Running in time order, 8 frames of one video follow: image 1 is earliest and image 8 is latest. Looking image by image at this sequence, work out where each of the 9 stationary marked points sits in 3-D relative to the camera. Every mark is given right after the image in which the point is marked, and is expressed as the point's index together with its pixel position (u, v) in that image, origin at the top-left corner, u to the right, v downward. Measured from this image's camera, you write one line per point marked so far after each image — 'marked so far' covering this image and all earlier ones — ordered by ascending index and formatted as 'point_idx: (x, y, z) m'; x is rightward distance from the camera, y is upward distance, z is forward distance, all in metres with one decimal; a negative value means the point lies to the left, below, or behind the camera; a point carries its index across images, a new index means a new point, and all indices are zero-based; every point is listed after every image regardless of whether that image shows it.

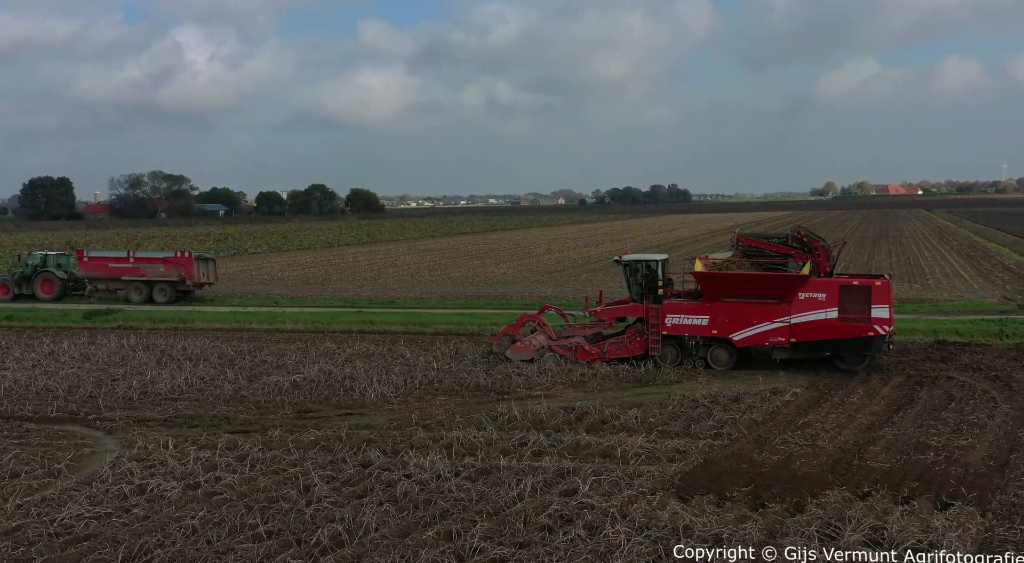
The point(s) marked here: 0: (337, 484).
0: (-1.5, -1.8, +8.5) m
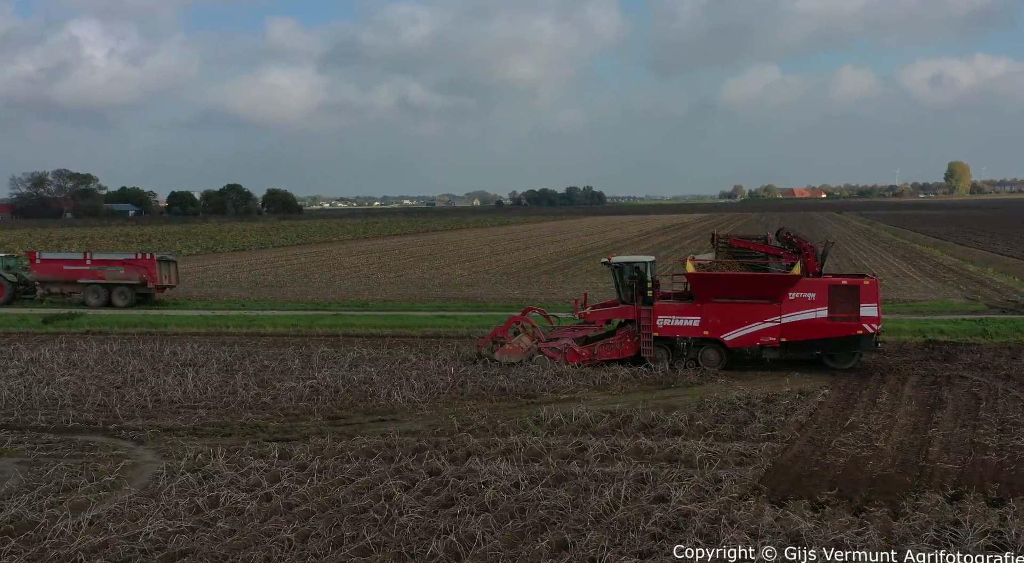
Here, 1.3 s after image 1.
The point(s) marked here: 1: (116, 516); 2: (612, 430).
0: (-0.7, -1.8, +8.2) m
1: (-3.1, -1.9, +7.7) m
2: (+1.2, -1.8, +11.2) m
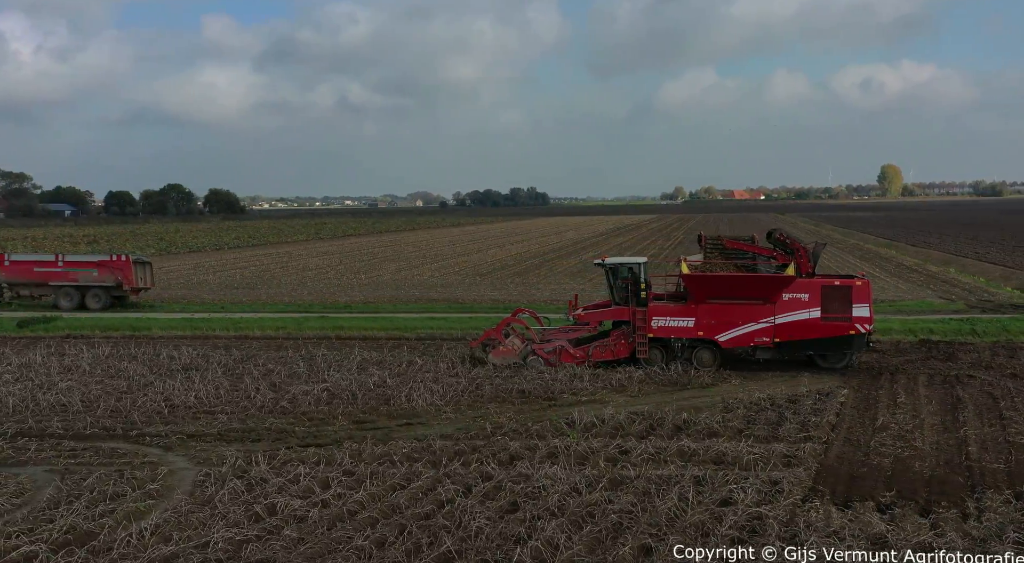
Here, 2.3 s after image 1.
0: (-0.2, -1.8, +8.1) m
1: (-2.6, -2.0, +7.5) m
2: (+1.6, -1.8, +11.1) m
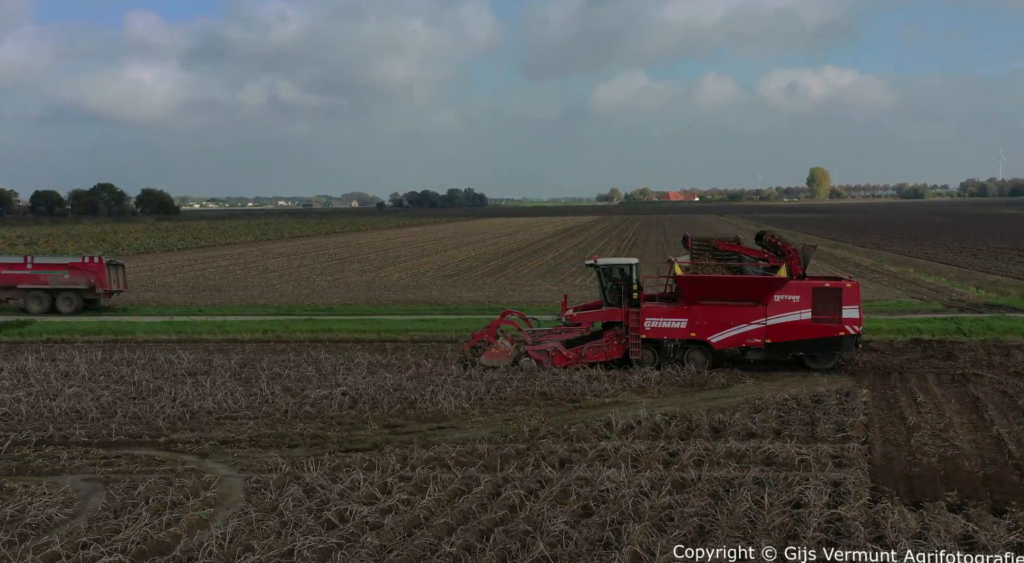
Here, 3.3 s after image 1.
0: (+0.4, -1.9, +8.1) m
1: (-2.0, -2.0, +7.3) m
2: (+2.1, -1.8, +11.2) m
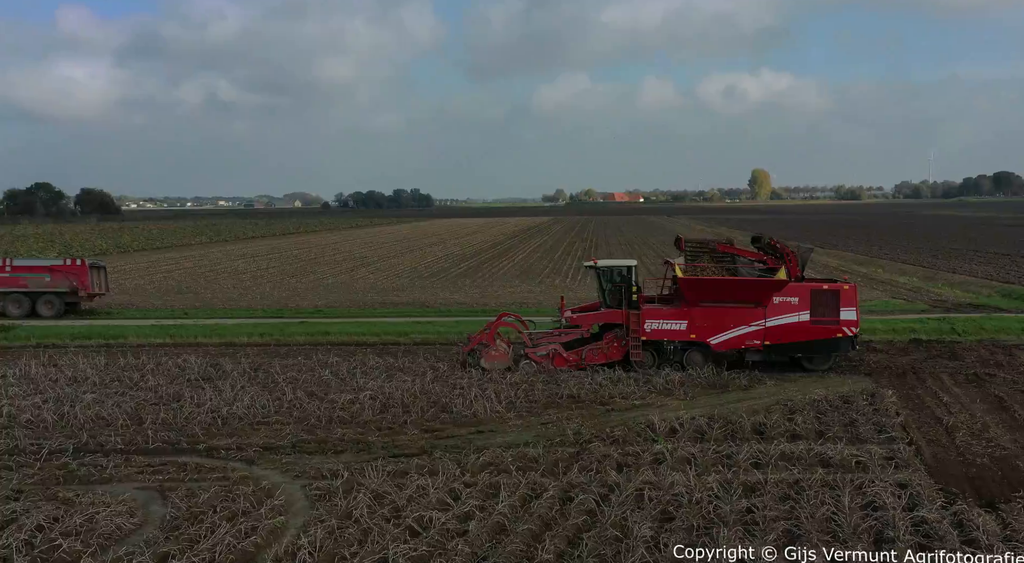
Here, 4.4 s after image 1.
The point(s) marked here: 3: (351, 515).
0: (+1.0, -1.9, +8.1) m
1: (-1.3, -2.0, +7.3) m
2: (+2.6, -1.8, +11.2) m
3: (-1.4, -2.0, +8.0) m
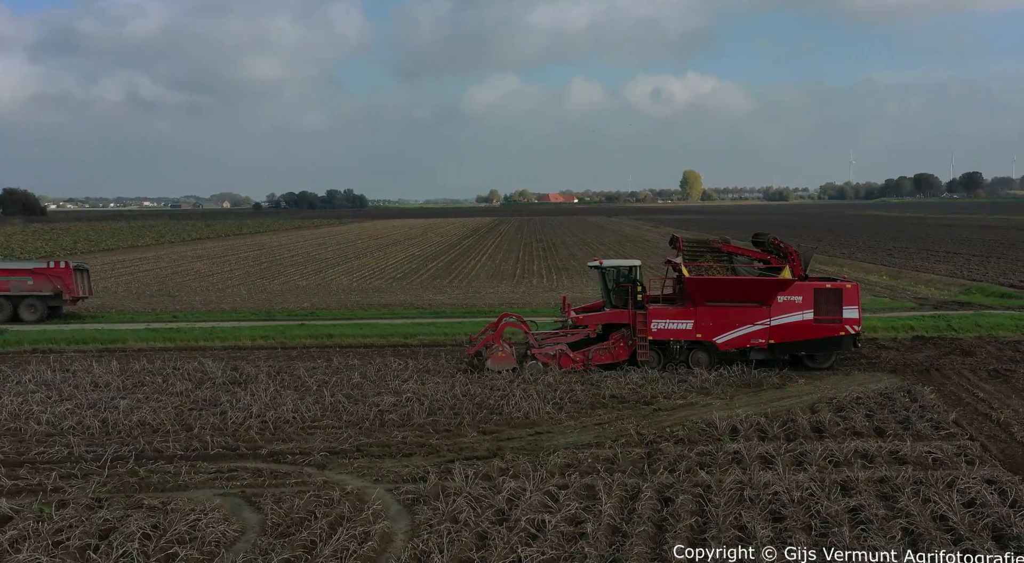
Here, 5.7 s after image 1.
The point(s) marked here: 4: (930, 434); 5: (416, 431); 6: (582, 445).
0: (+1.9, -1.9, +8.1) m
1: (-0.4, -2.1, +7.2) m
2: (+3.4, -1.8, +11.3) m
3: (-0.5, -2.0, +8.0) m
4: (+4.9, -1.8, +11.0) m
5: (-1.2, -1.9, +12.1) m
6: (+0.8, -1.9, +11.1) m
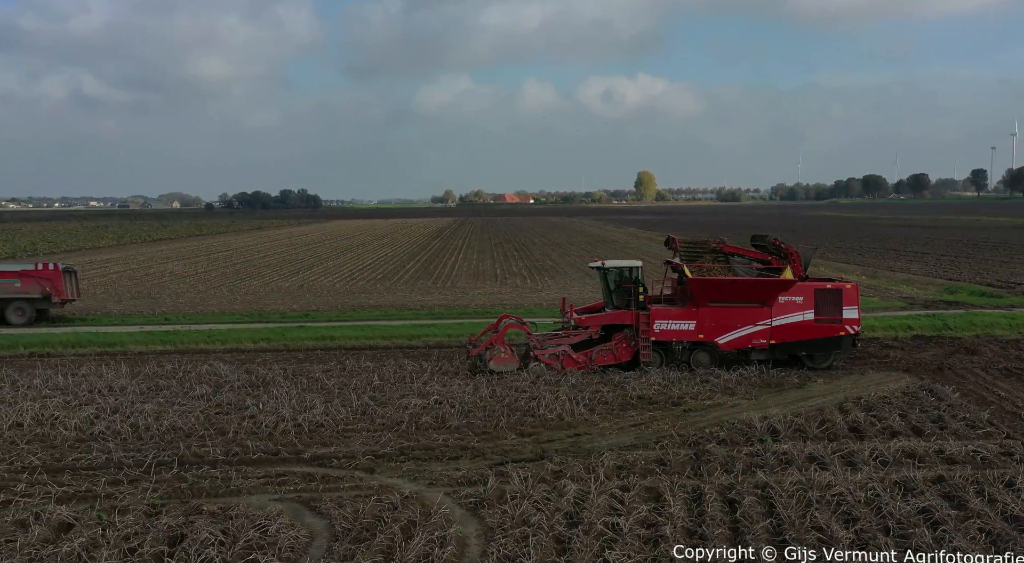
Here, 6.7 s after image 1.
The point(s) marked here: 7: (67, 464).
0: (+2.5, -1.9, +8.2) m
1: (+0.2, -2.1, +7.2) m
2: (+3.9, -1.8, +11.4) m
3: (+0.1, -2.0, +8.0) m
4: (+5.4, -1.8, +11.1) m
5: (-0.7, -1.9, +12.1) m
6: (+1.4, -1.9, +11.2) m
7: (-5.1, -2.1, +10.8) m
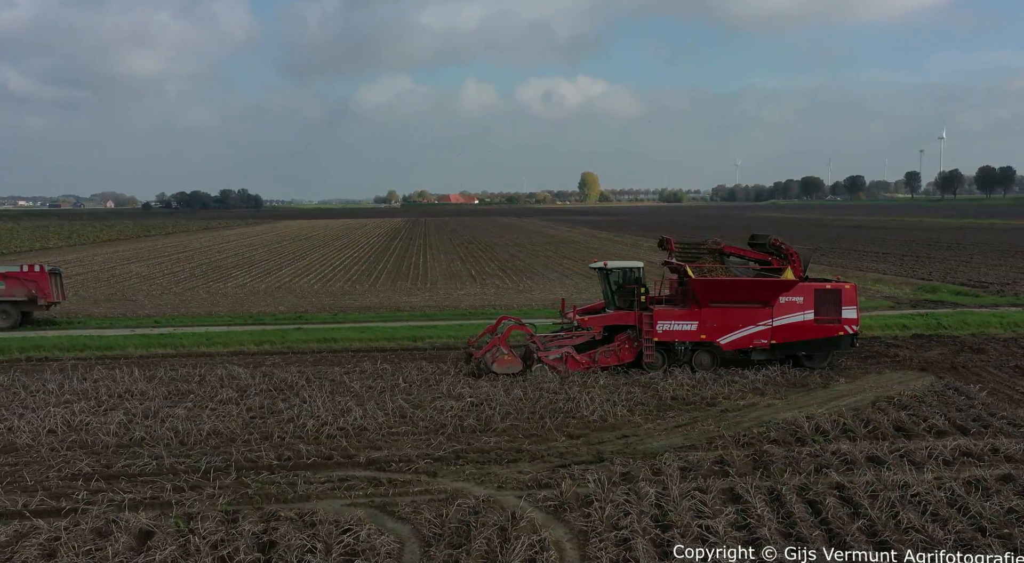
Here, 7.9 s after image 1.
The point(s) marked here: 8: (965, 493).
0: (+3.2, -1.9, +8.3) m
1: (+1.0, -2.1, +7.3) m
2: (+4.5, -1.9, +11.6) m
3: (+0.9, -2.1, +8.0) m
4: (+6.1, -1.8, +11.3) m
5: (-0.1, -2.0, +12.1) m
6: (+2.0, -2.0, +11.2) m
7: (-4.4, -2.1, +10.7) m
8: (+3.9, -1.9, +8.3) m
